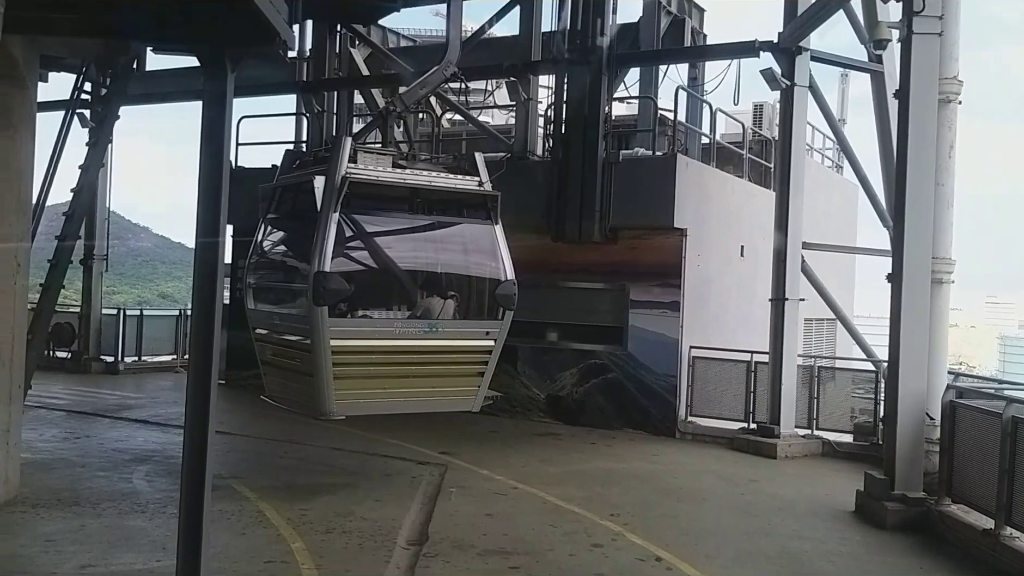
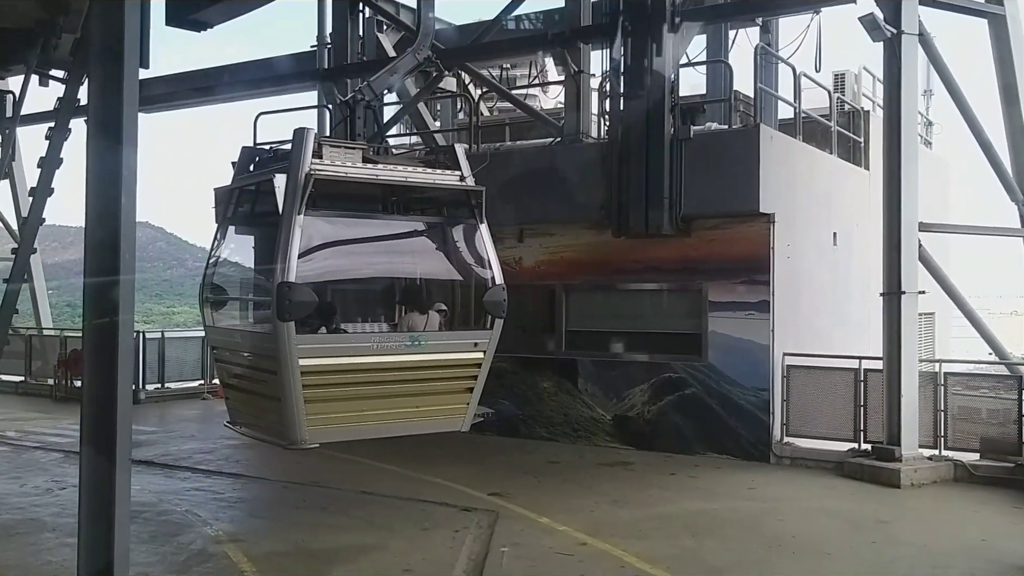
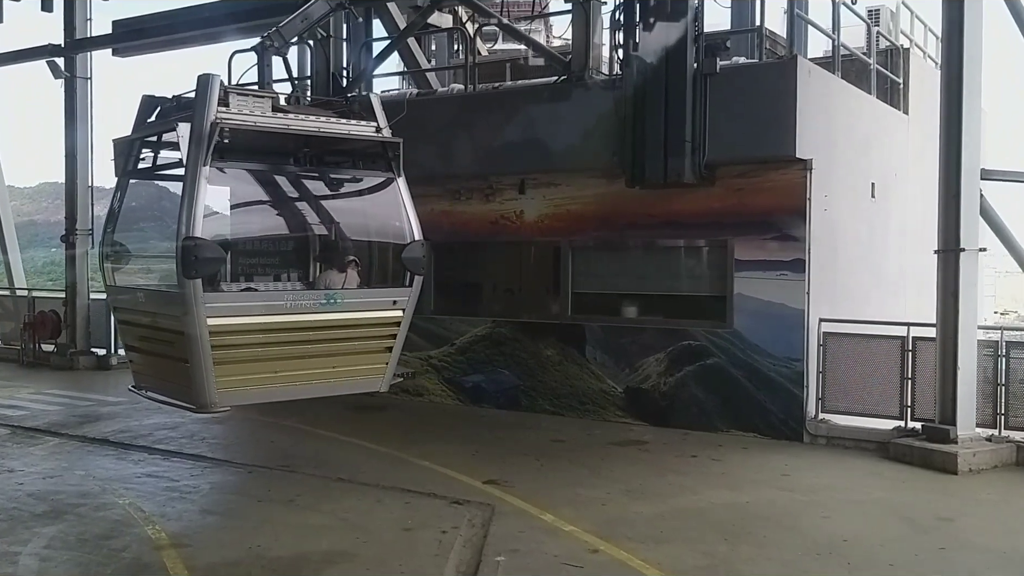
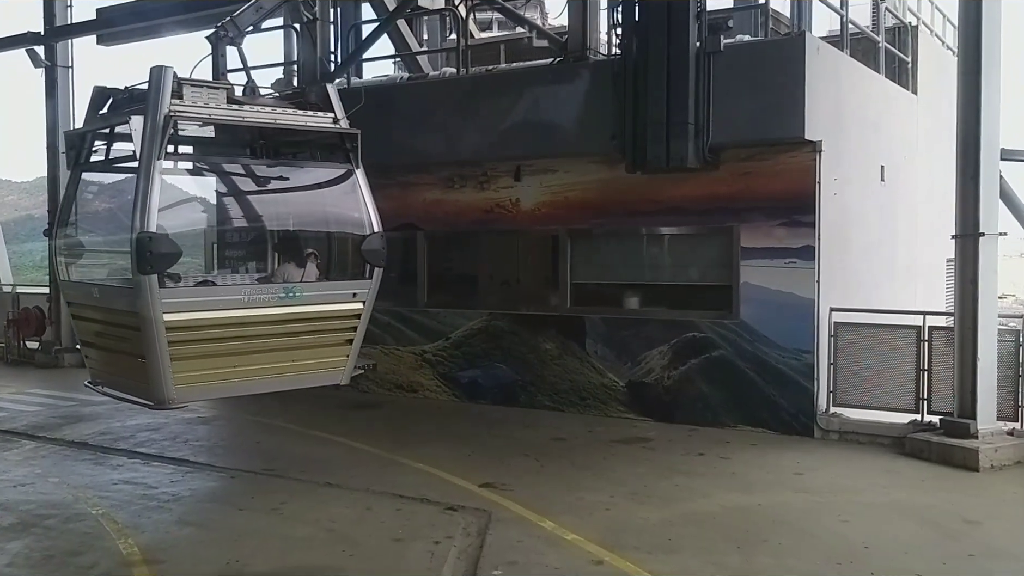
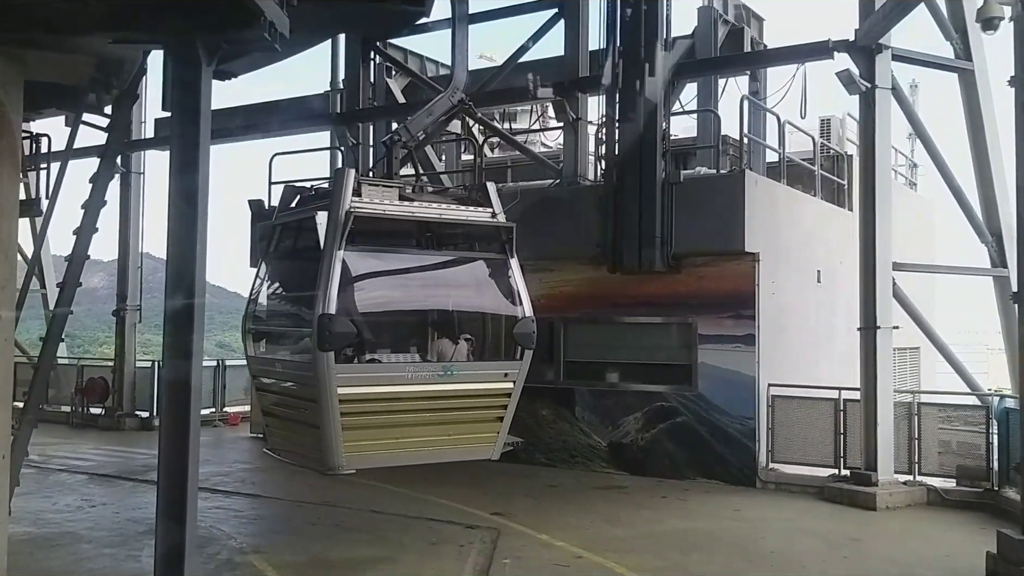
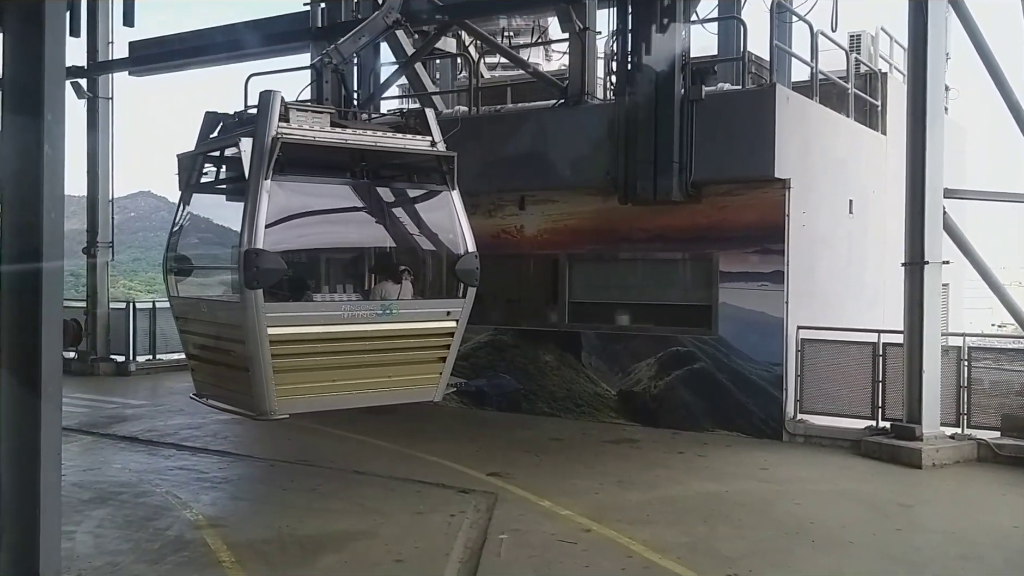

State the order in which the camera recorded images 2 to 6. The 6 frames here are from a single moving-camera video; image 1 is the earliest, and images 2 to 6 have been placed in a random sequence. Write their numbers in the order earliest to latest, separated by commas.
5, 2, 6, 3, 4
